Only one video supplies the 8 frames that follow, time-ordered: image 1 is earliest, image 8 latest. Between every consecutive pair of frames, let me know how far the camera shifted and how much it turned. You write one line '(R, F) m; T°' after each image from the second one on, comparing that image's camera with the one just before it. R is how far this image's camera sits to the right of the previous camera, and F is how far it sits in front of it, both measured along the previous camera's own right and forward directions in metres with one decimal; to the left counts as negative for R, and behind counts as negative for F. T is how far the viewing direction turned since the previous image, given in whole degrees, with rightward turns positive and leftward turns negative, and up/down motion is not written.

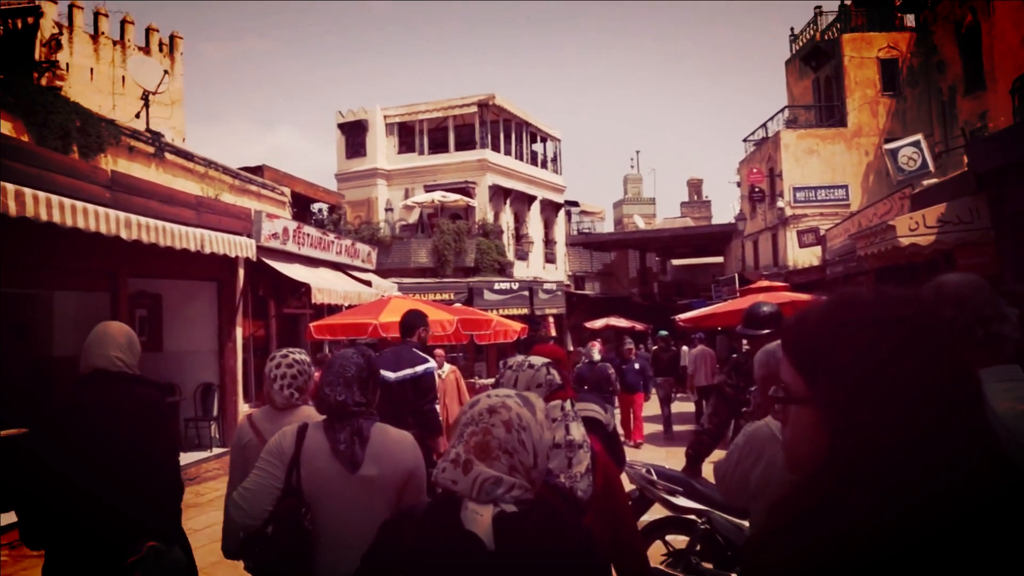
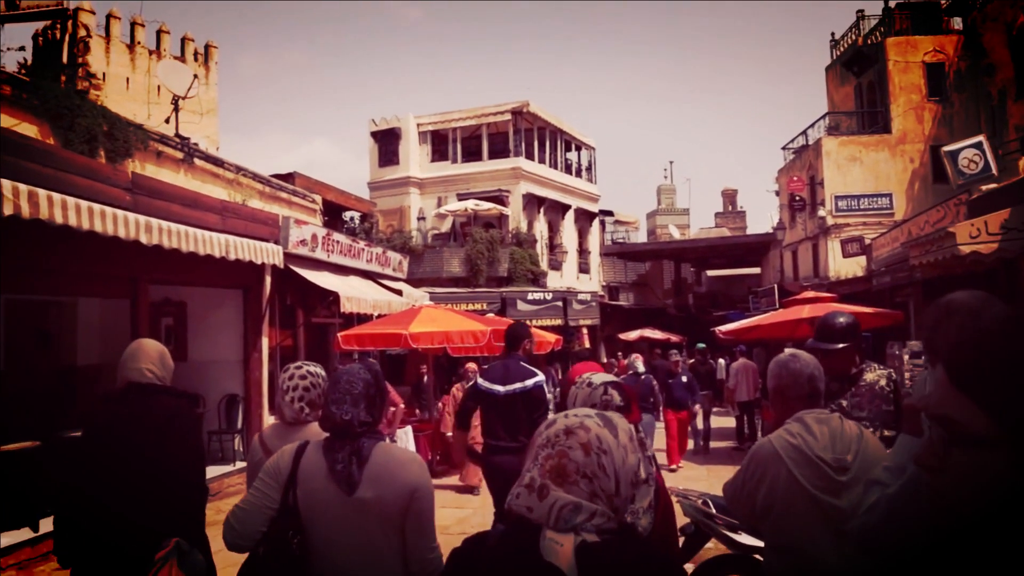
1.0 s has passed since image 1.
(0.0, +0.3) m; -3°
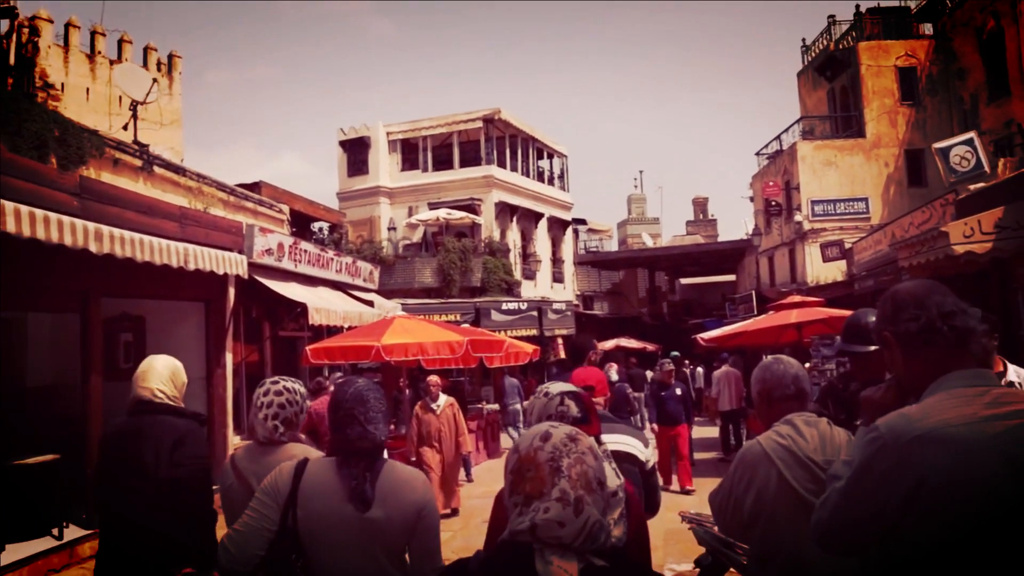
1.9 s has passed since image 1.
(-0.1, +0.4) m; +2°
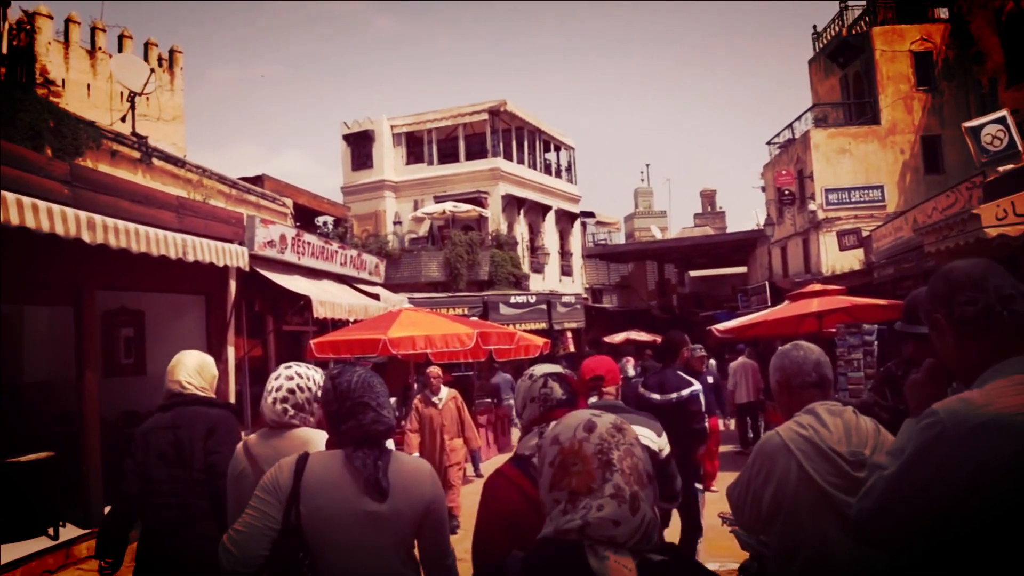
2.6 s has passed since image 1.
(0.0, +0.3) m; -1°
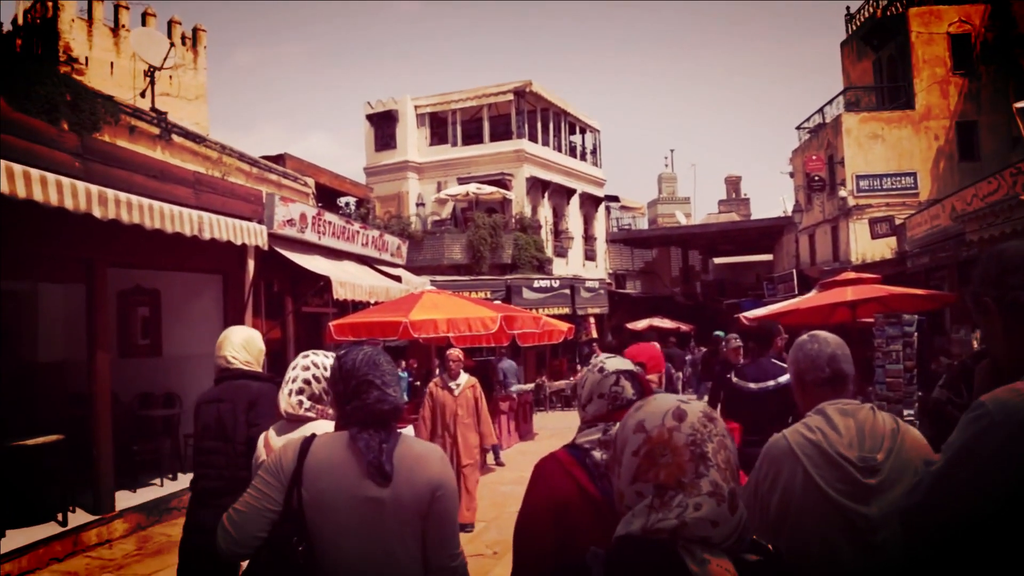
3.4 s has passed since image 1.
(0.0, +0.2) m; -2°
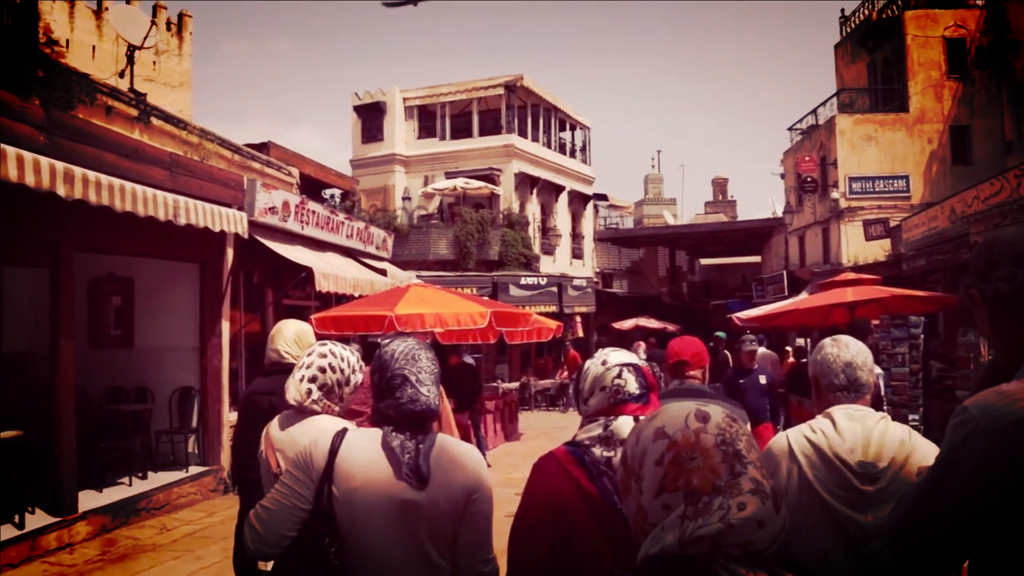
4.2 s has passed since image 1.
(-0.1, +0.3) m; +1°
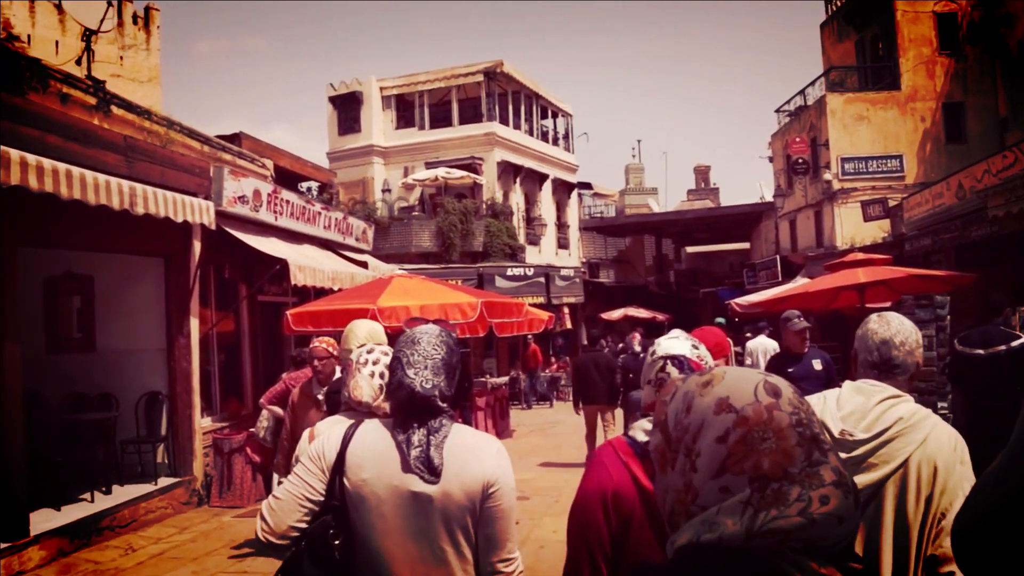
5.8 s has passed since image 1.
(-0.1, +0.5) m; +1°
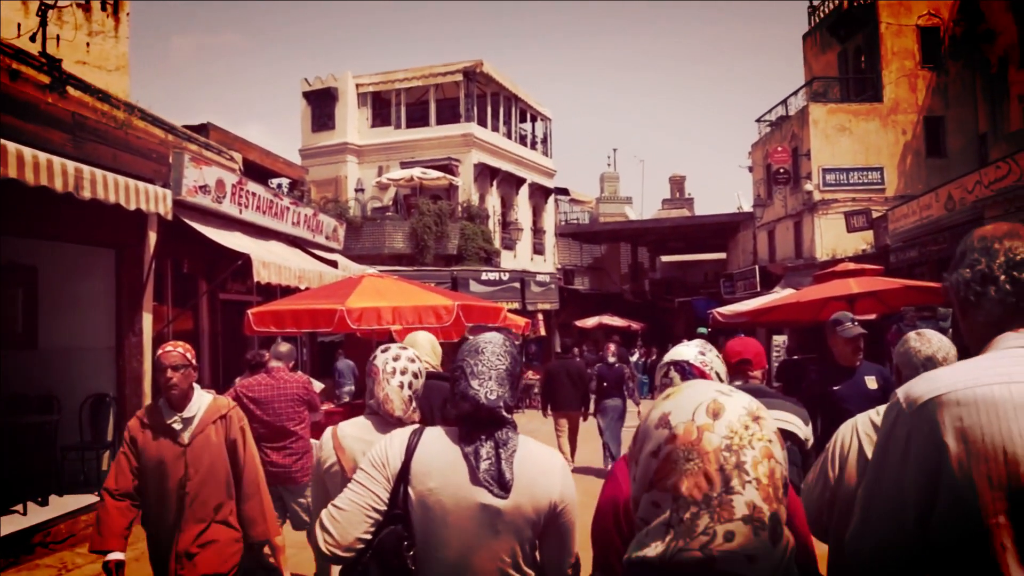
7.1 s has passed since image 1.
(-0.1, +0.4) m; +2°
